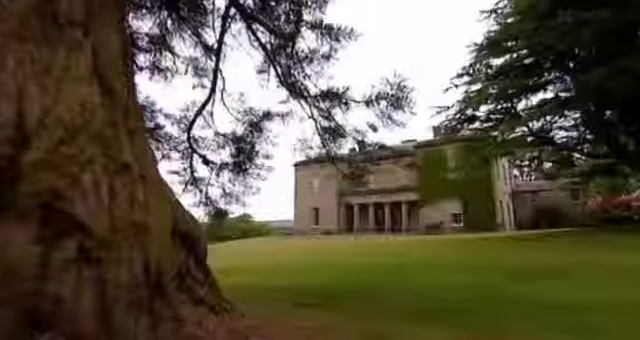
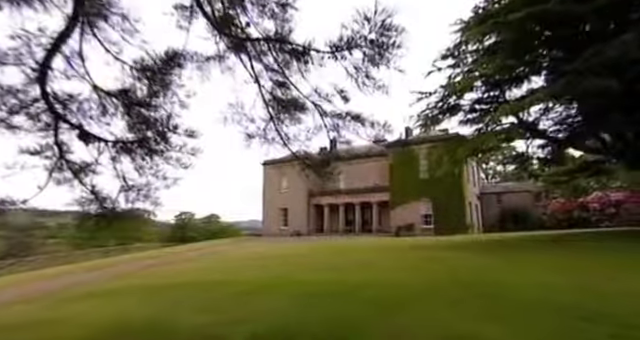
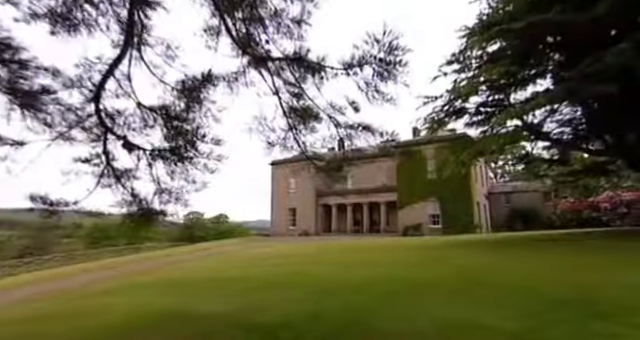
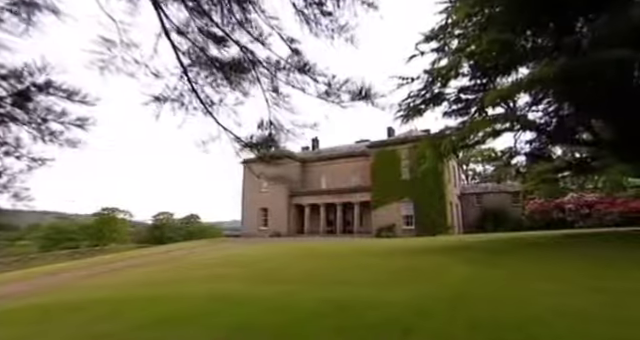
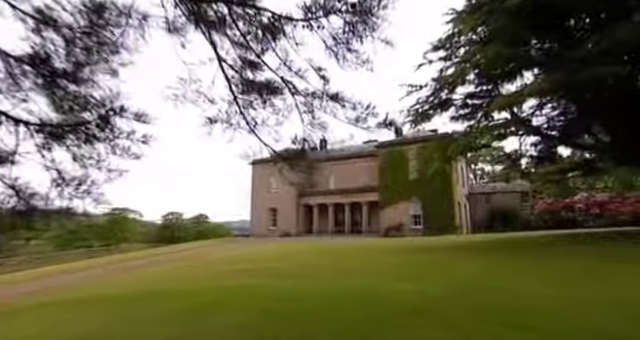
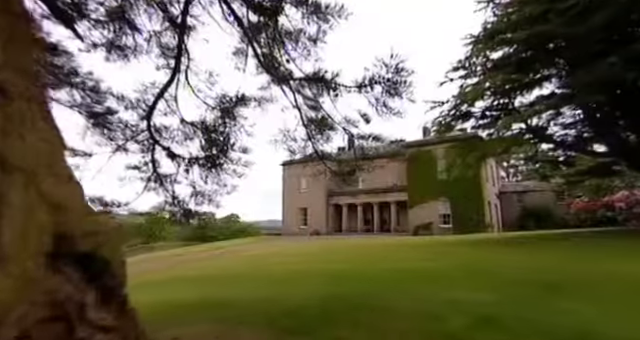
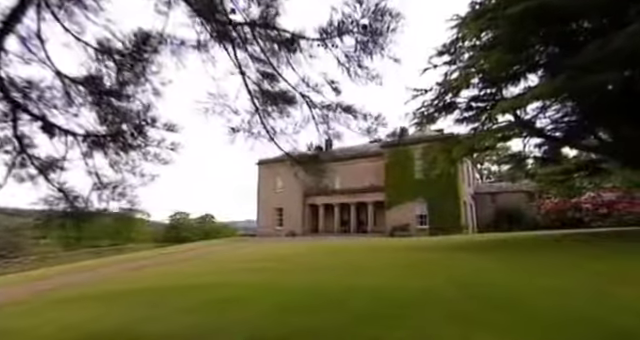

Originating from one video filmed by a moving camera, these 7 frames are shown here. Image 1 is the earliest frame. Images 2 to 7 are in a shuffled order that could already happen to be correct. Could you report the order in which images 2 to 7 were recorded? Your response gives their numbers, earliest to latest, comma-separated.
6, 3, 2, 7, 5, 4
